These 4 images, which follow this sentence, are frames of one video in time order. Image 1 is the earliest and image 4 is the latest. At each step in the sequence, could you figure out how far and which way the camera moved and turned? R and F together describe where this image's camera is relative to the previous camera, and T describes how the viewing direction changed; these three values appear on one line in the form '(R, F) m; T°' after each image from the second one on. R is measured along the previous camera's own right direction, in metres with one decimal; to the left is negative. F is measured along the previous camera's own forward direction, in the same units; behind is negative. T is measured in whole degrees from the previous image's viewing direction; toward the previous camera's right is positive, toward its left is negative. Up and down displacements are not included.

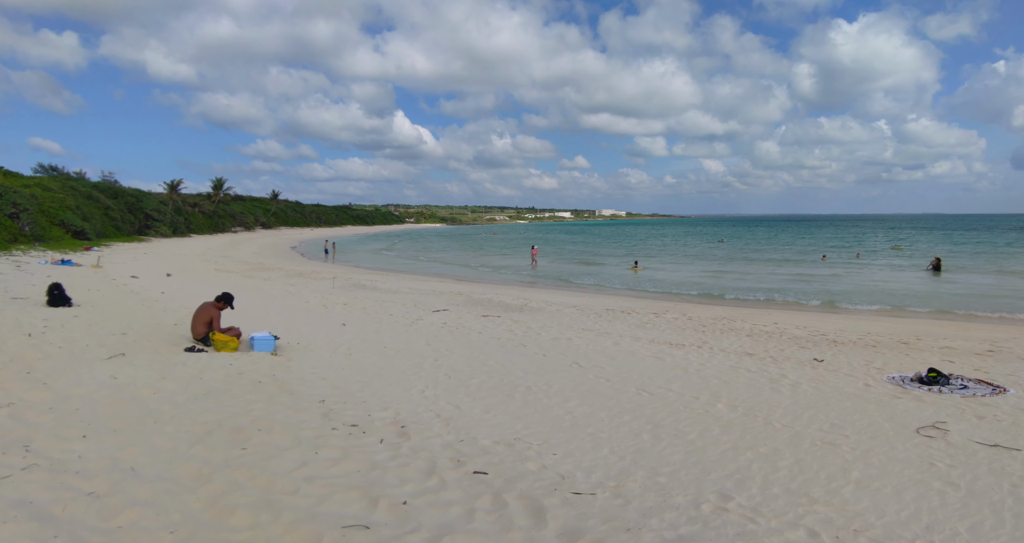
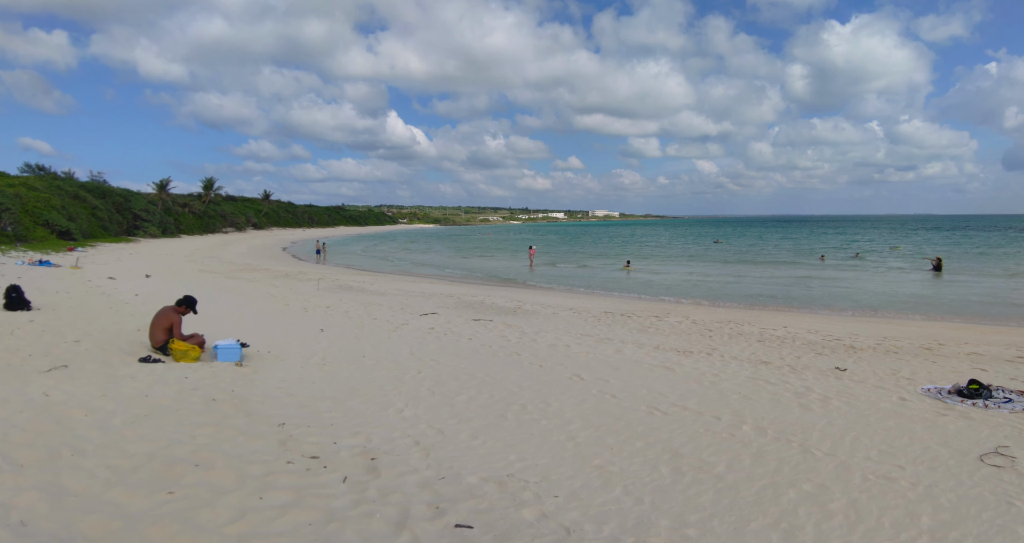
(0.0, +1.0) m; +1°
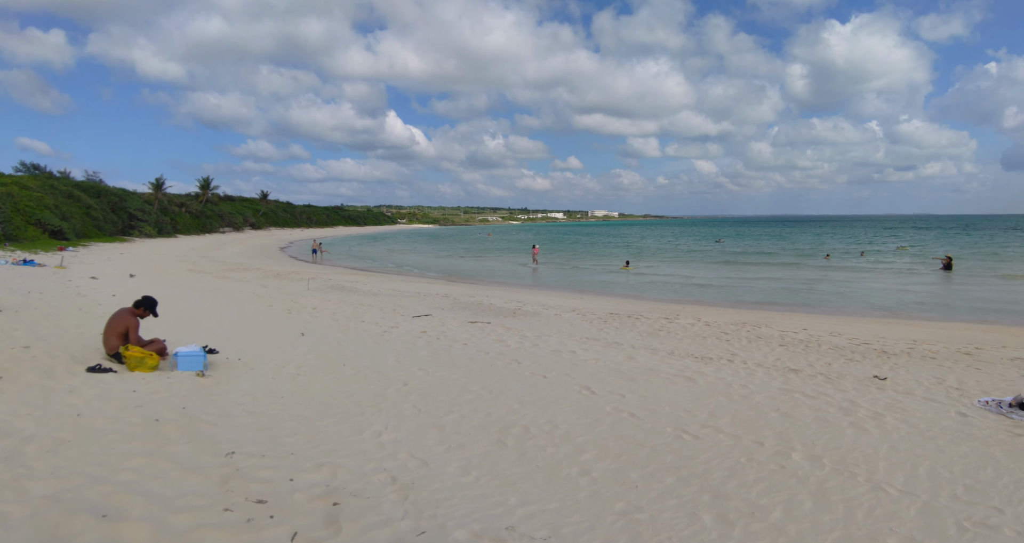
(0.0, +1.1) m; 0°
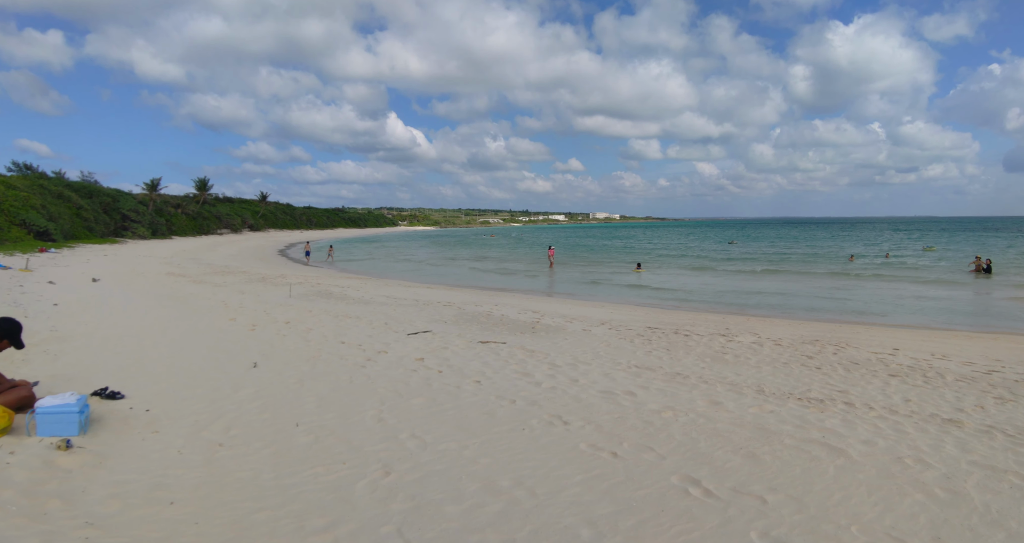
(-0.4, +2.8) m; 0°
